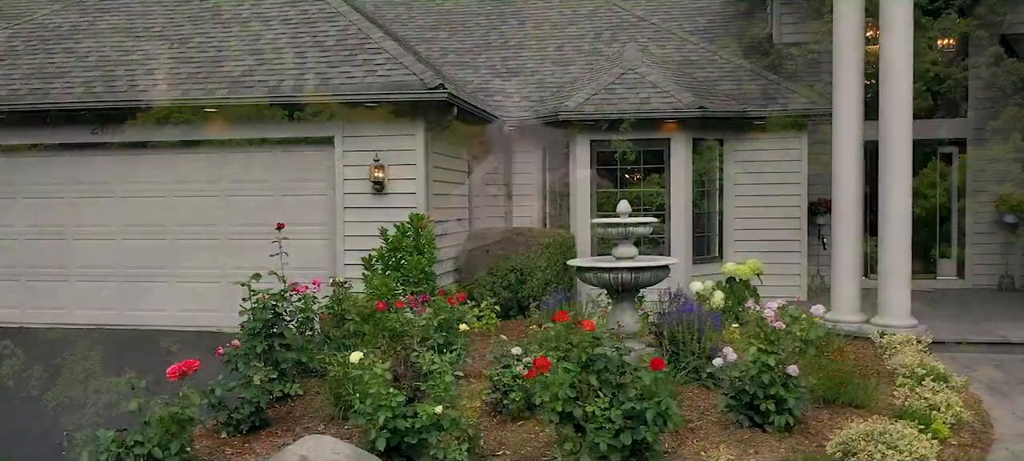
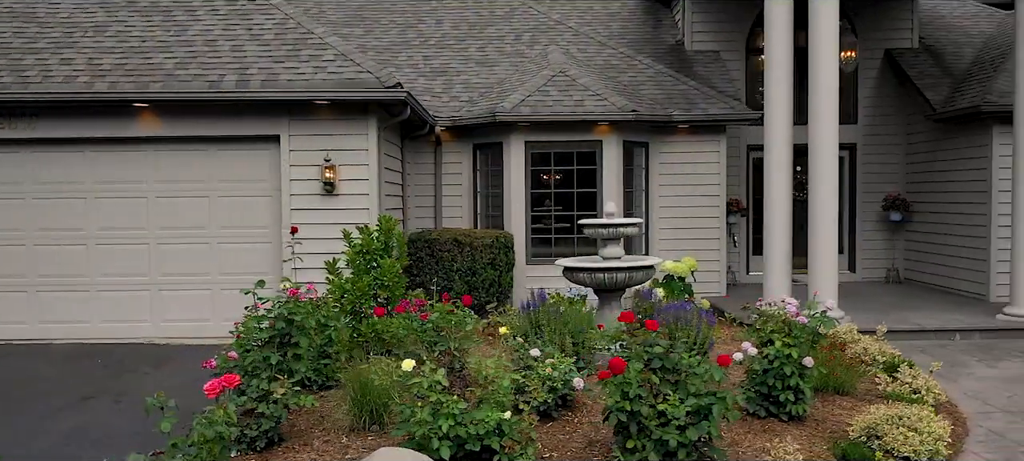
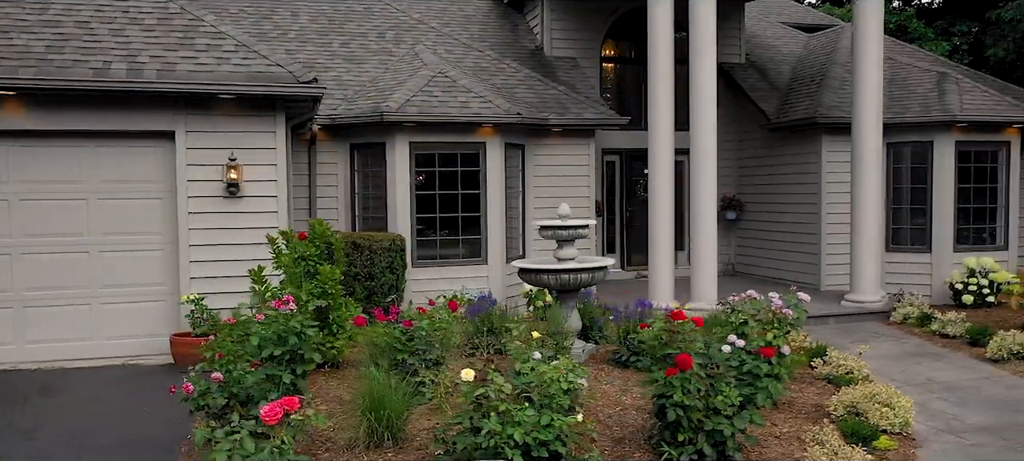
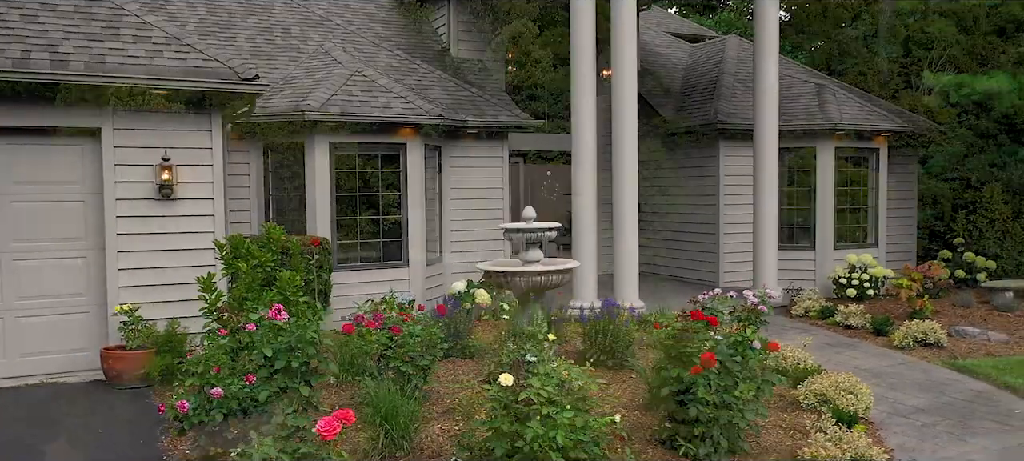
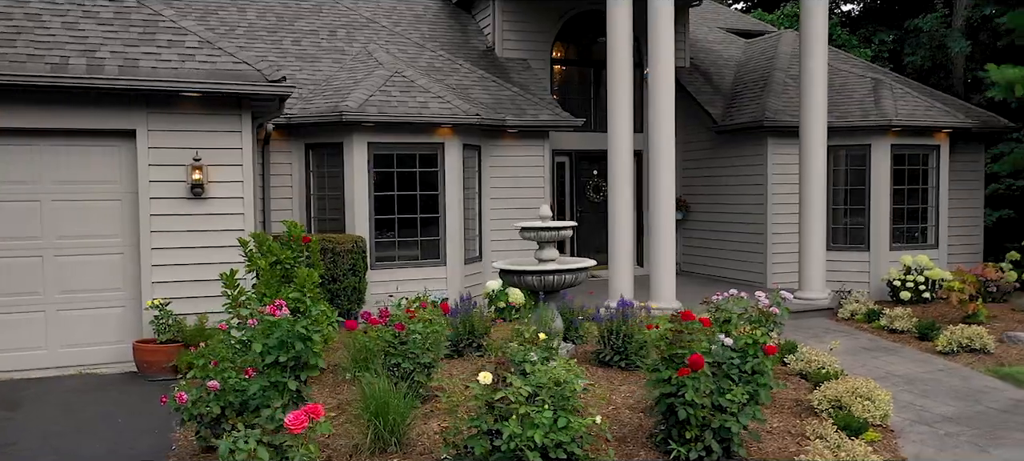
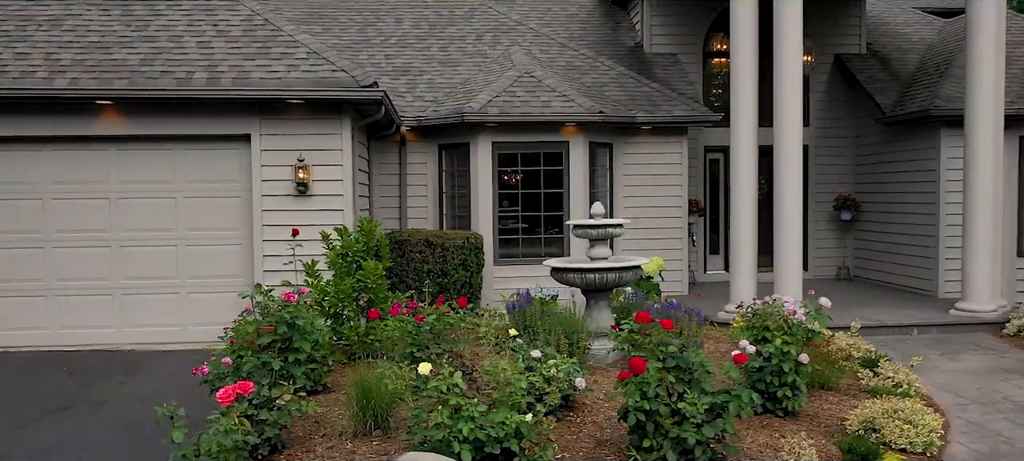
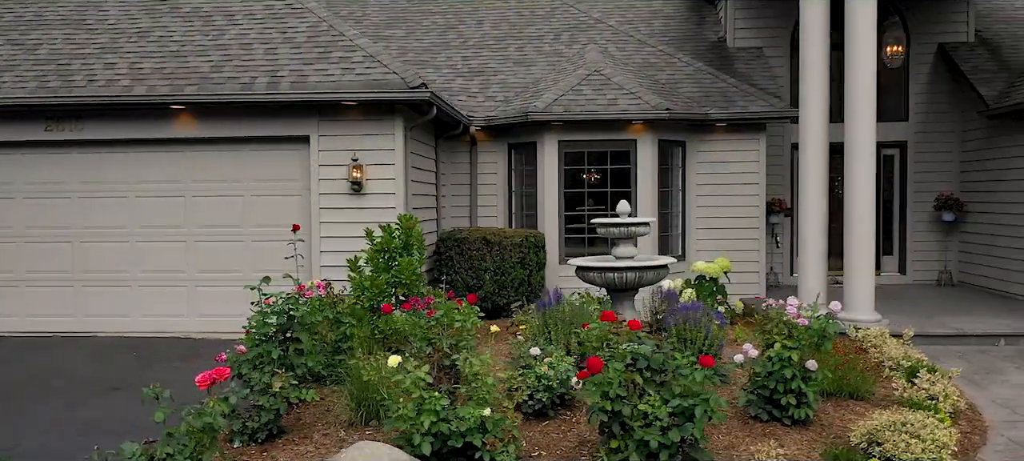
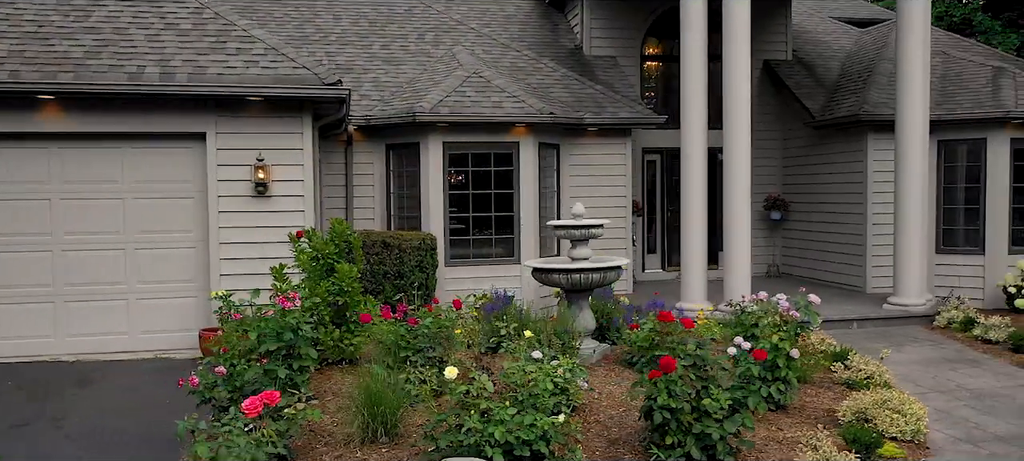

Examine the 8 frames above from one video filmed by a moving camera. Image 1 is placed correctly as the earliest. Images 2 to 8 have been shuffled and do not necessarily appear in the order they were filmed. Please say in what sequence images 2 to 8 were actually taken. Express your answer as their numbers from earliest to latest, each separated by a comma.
7, 2, 6, 8, 3, 5, 4
